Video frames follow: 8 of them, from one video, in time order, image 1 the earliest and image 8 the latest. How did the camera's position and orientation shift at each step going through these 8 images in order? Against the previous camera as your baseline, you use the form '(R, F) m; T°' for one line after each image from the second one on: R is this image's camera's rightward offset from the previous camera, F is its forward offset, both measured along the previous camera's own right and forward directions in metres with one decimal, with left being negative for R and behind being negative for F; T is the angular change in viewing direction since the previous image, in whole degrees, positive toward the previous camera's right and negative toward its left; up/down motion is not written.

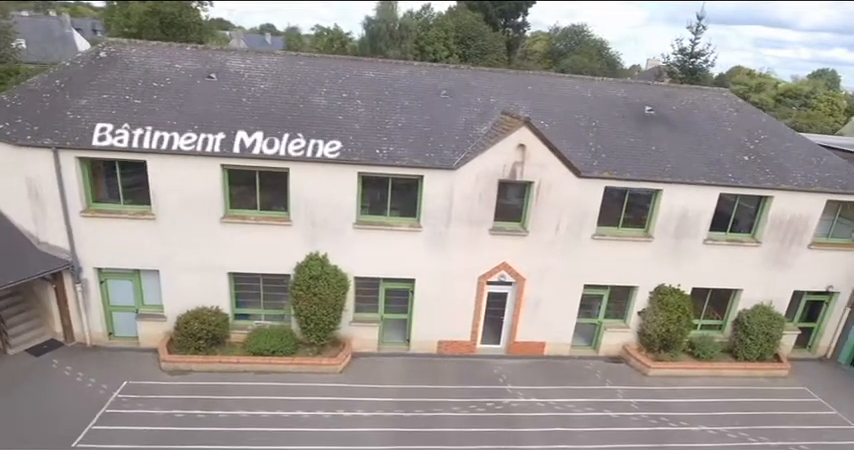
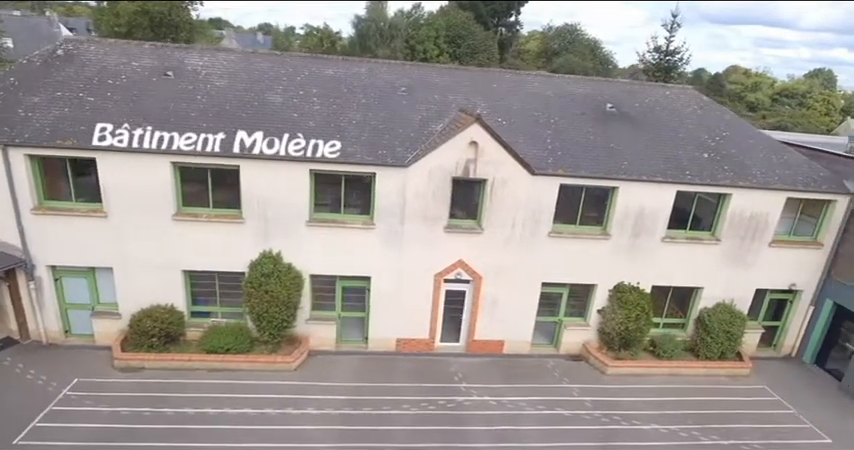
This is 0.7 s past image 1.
(+1.3, +0.1) m; 0°
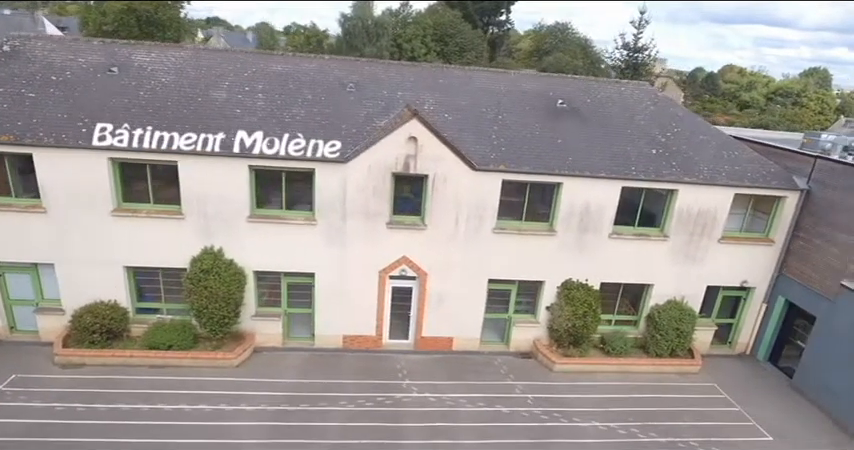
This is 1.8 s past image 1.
(+1.6, +0.1) m; 0°
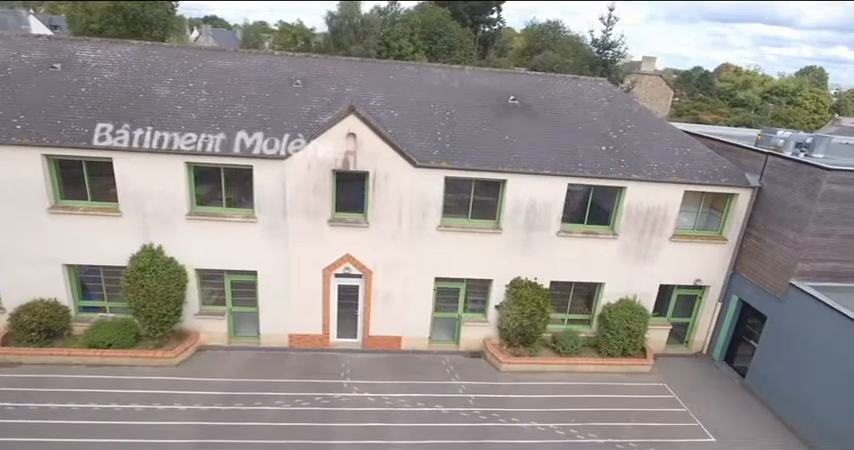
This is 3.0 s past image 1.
(+1.6, +0.2) m; 0°
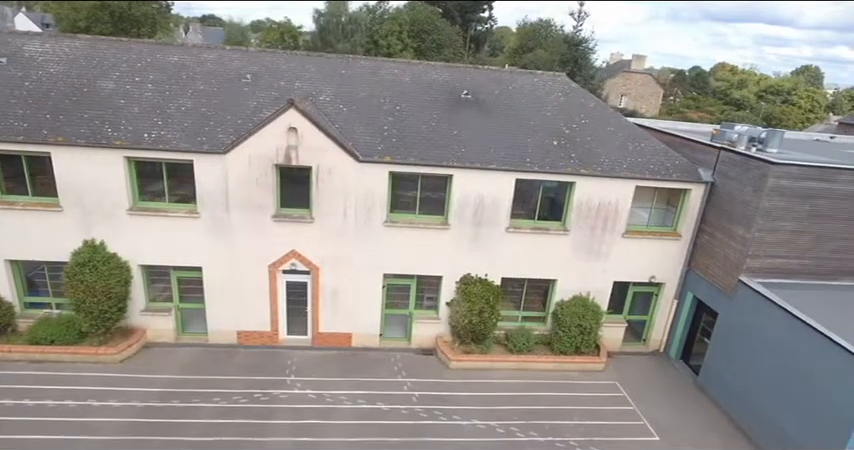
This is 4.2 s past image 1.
(+1.5, +0.2) m; 0°
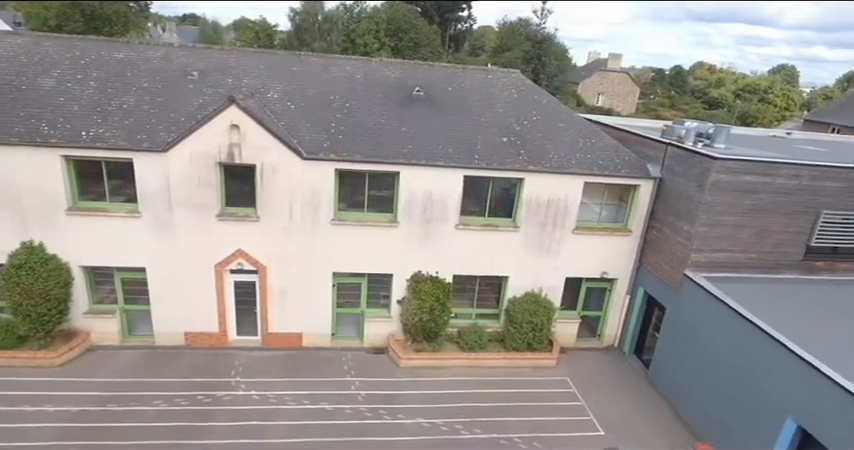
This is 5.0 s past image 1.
(+1.1, +0.1) m; +1°
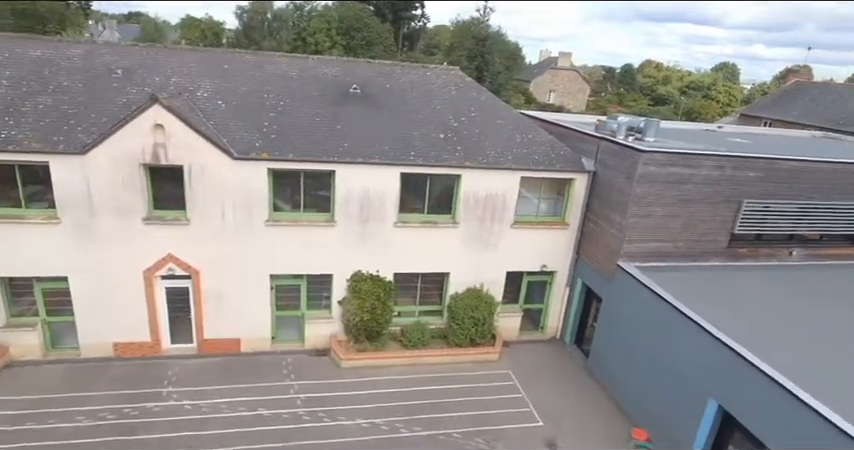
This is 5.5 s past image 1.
(+0.7, +0.1) m; +4°
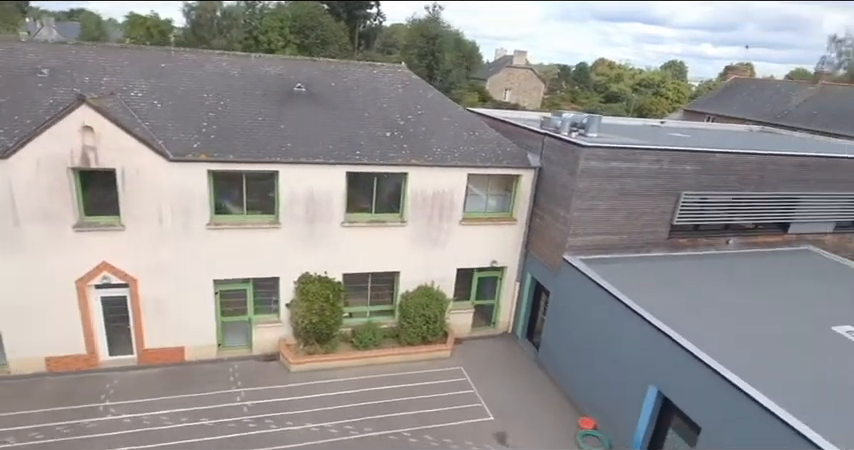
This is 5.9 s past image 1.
(+0.5, 0.0) m; +4°
